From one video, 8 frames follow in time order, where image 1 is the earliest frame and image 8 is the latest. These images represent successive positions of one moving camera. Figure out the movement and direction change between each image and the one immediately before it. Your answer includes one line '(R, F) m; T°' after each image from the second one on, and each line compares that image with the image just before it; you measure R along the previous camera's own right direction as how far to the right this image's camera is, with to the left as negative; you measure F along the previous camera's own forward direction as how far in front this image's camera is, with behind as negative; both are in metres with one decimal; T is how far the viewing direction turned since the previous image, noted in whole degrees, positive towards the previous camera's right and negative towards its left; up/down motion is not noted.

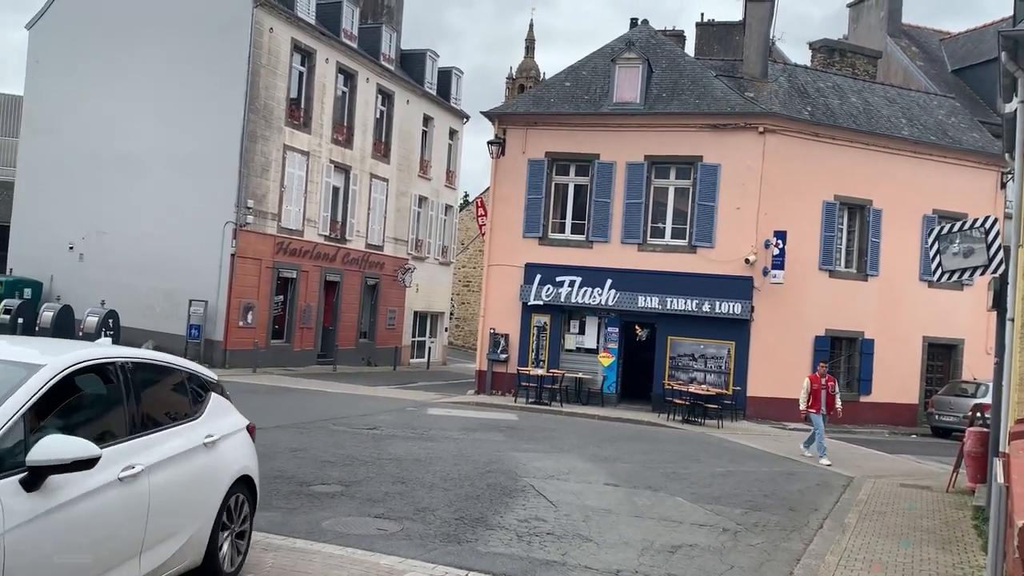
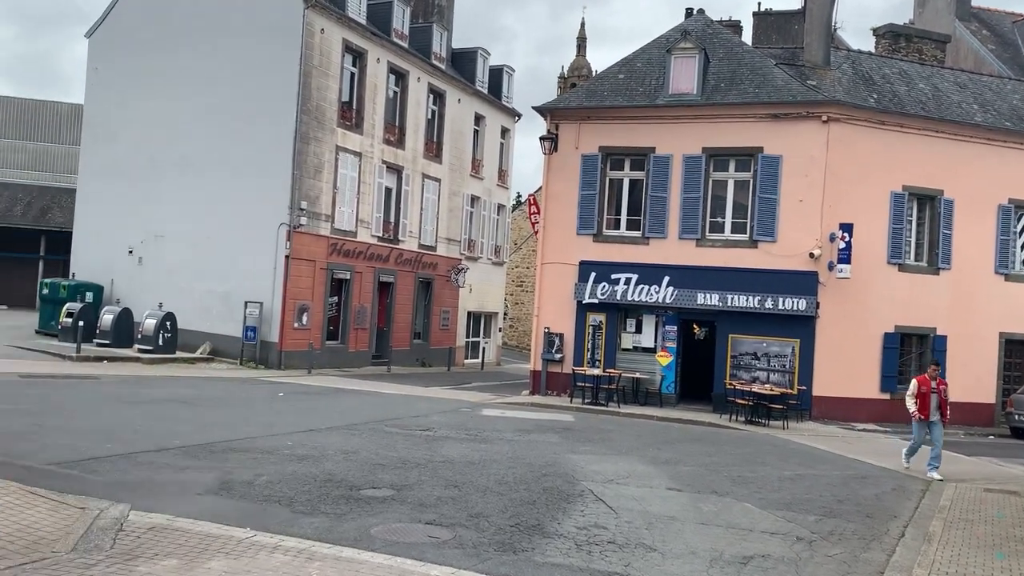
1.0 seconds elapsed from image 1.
(0.0, +0.4) m; -3°
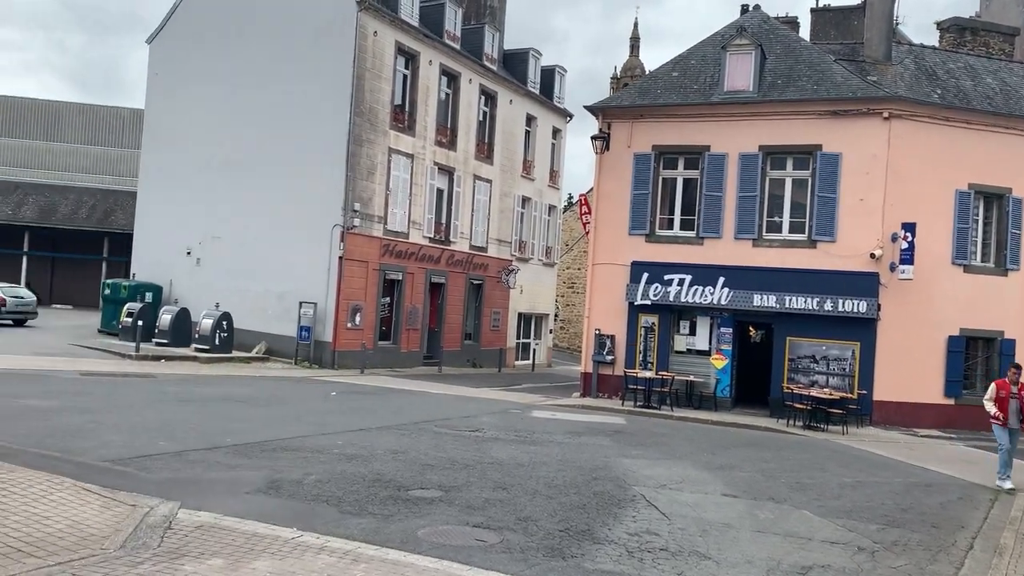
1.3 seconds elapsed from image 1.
(0.0, +0.1) m; -3°
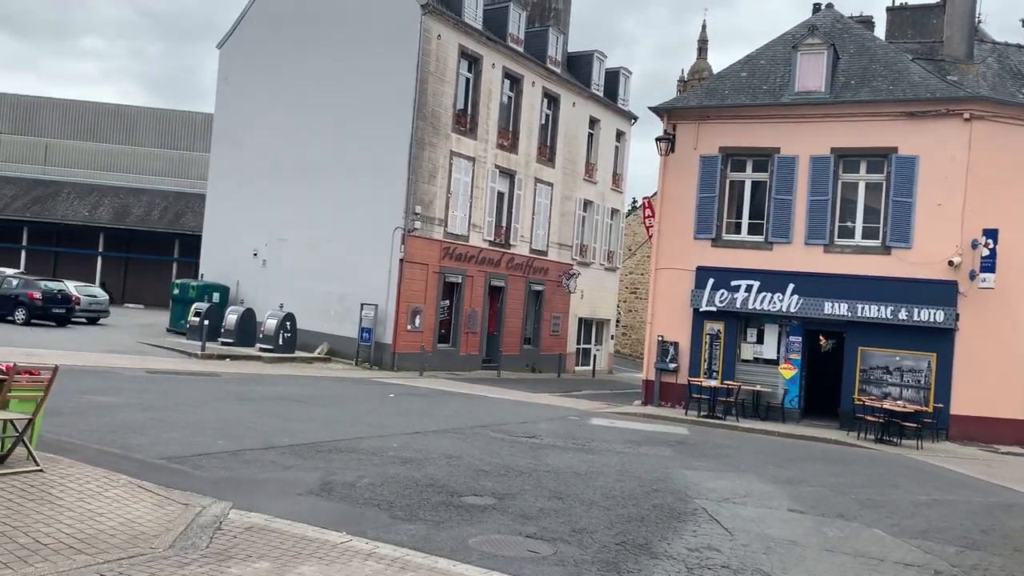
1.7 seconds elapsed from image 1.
(0.0, +0.2) m; -4°
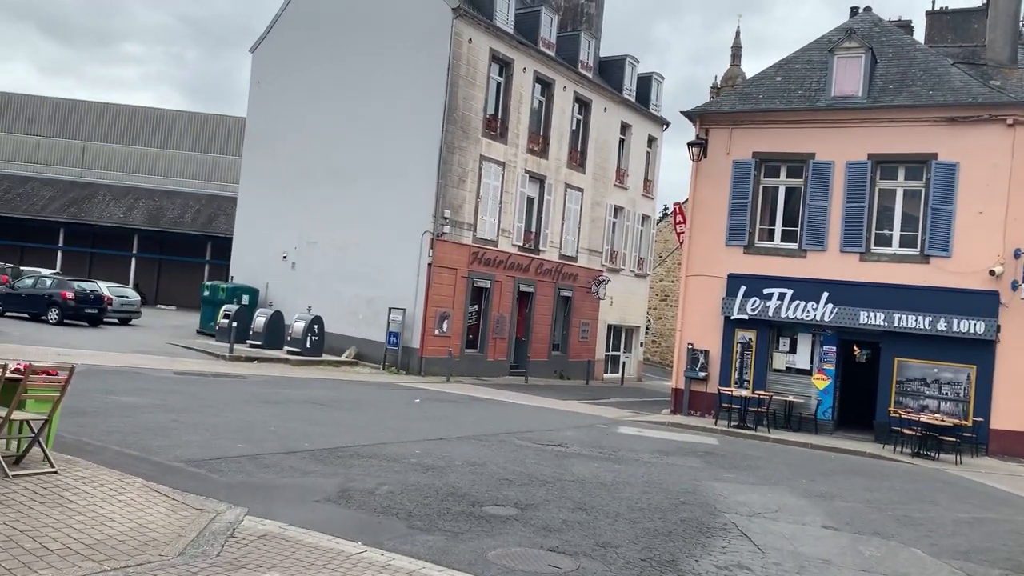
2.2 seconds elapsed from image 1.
(0.0, +0.2) m; -2°
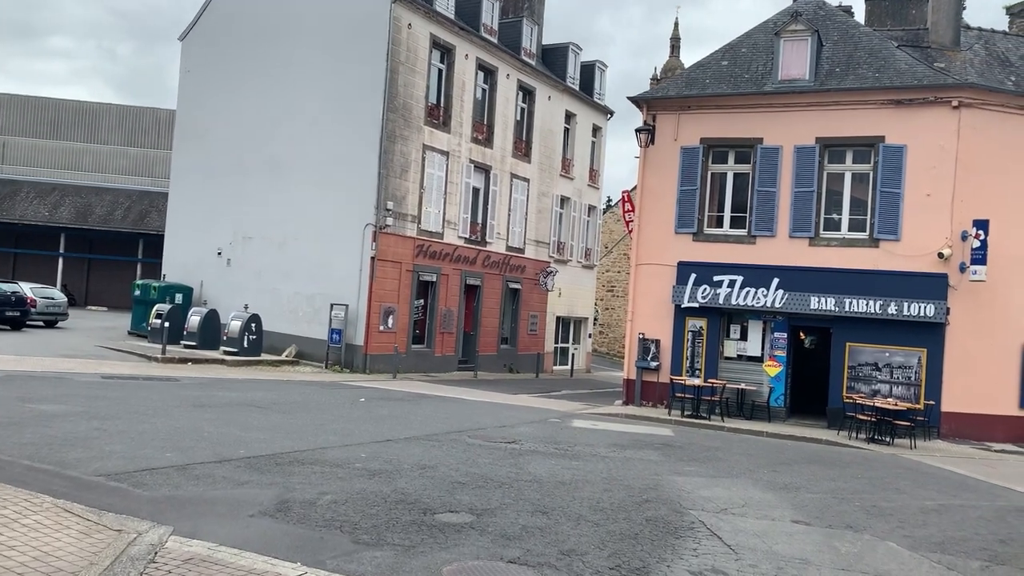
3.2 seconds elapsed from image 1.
(0.0, +0.6) m; +4°
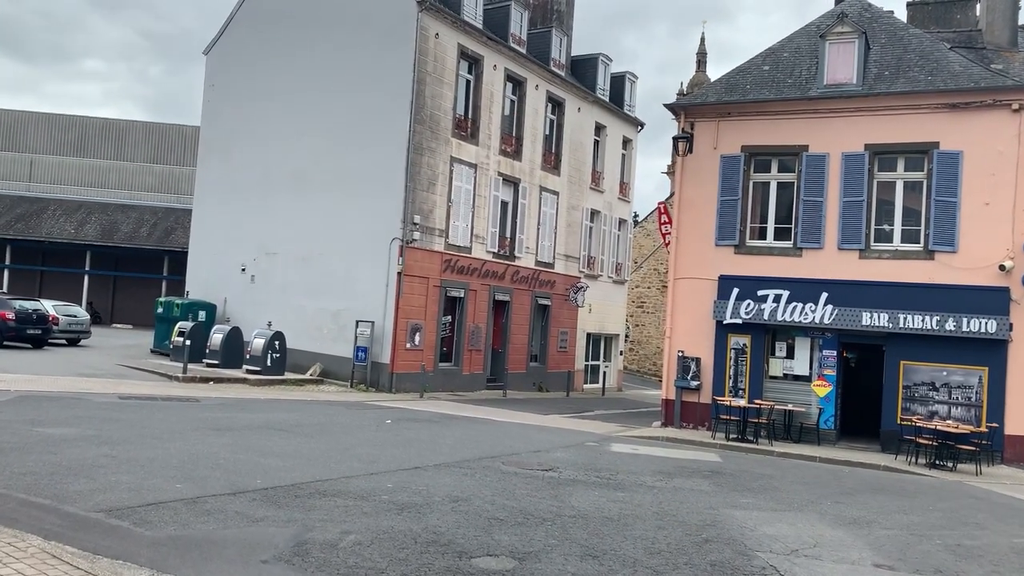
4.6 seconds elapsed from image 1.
(-0.1, +0.8) m; -2°
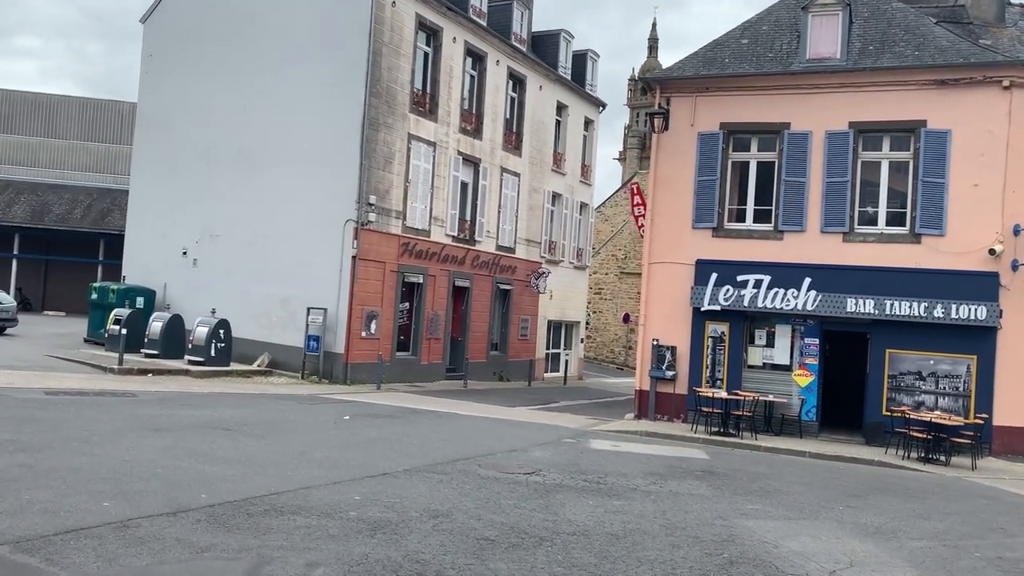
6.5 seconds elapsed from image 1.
(-0.3, +1.1) m; +3°
